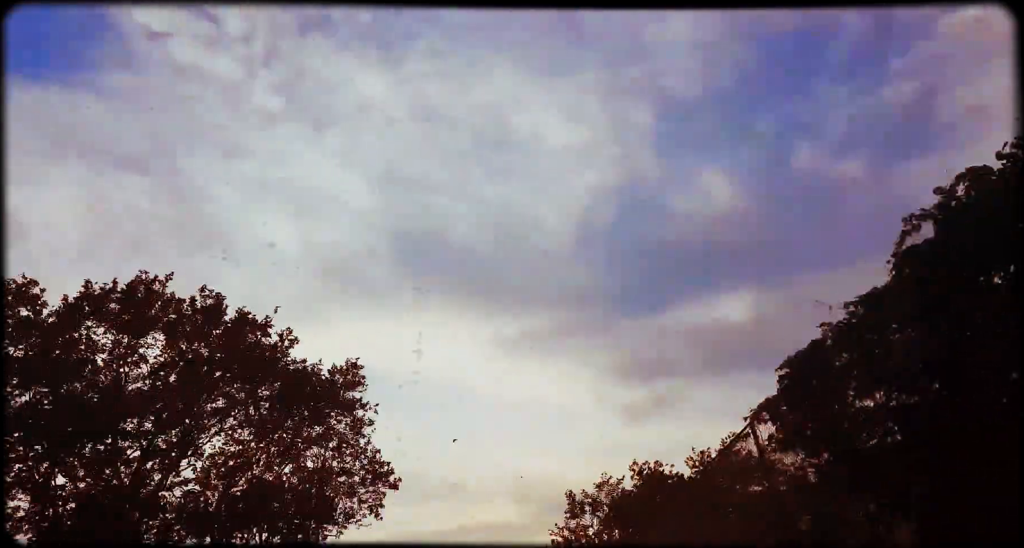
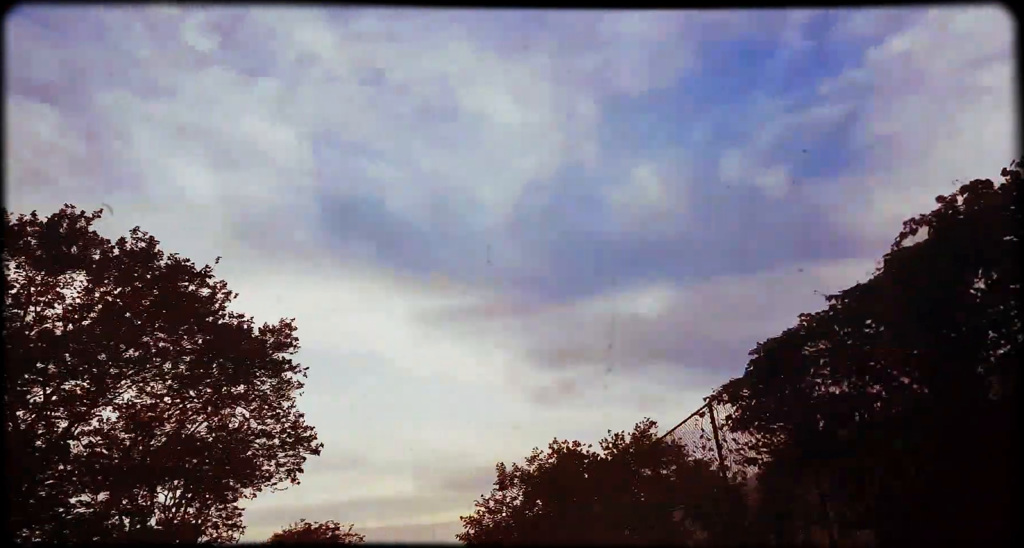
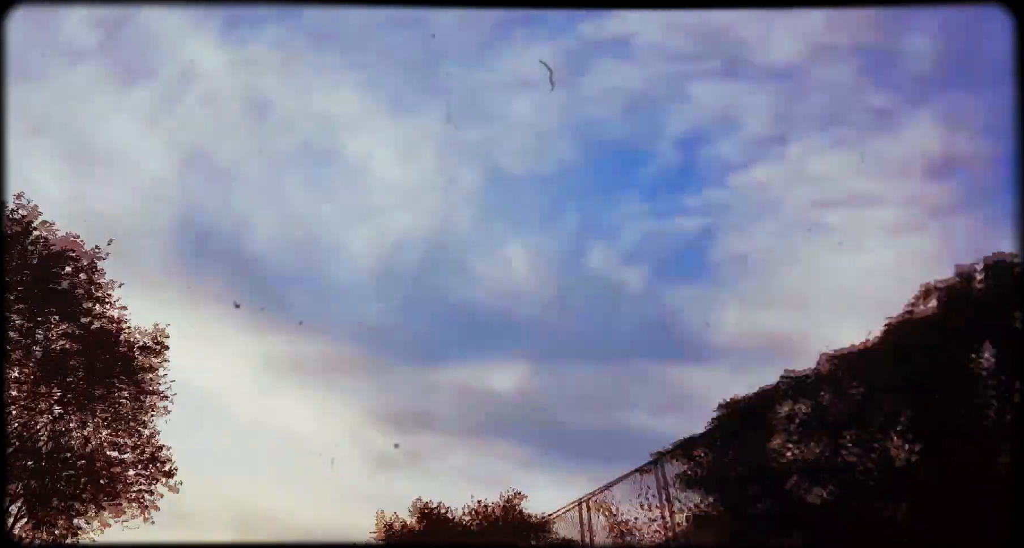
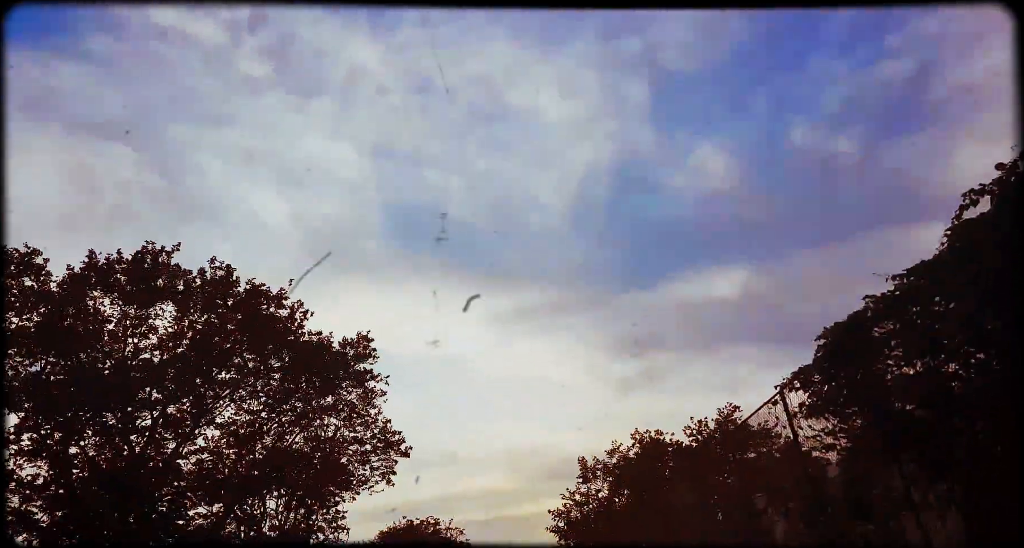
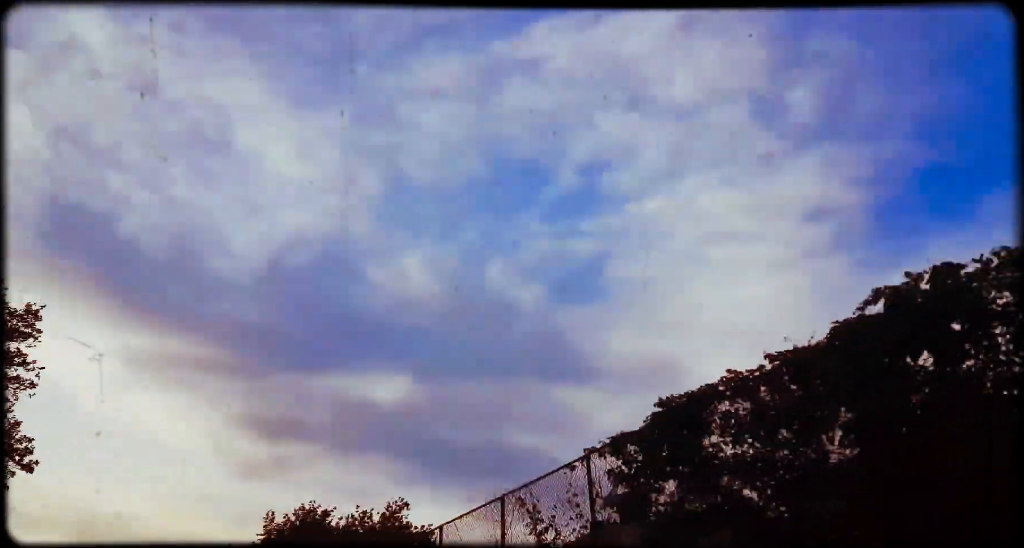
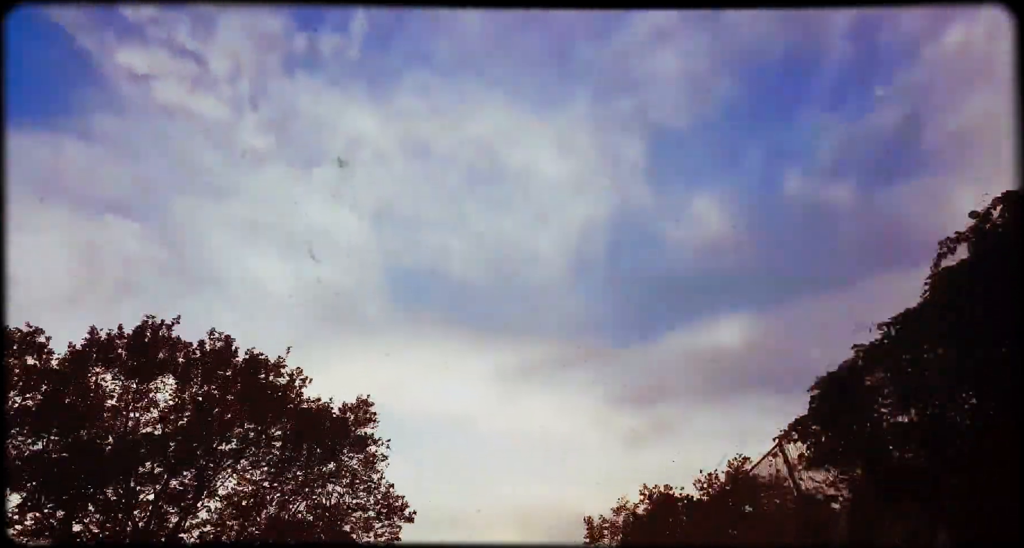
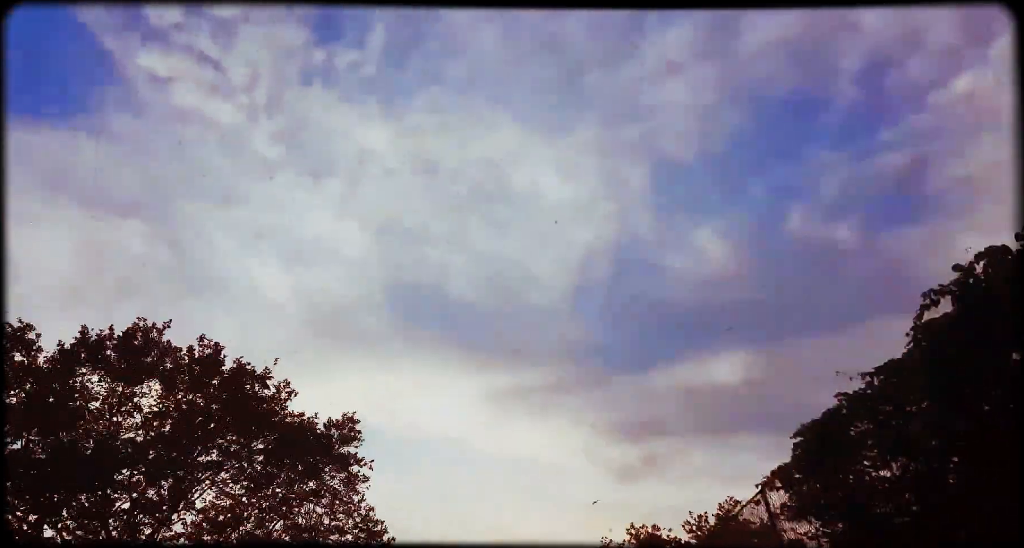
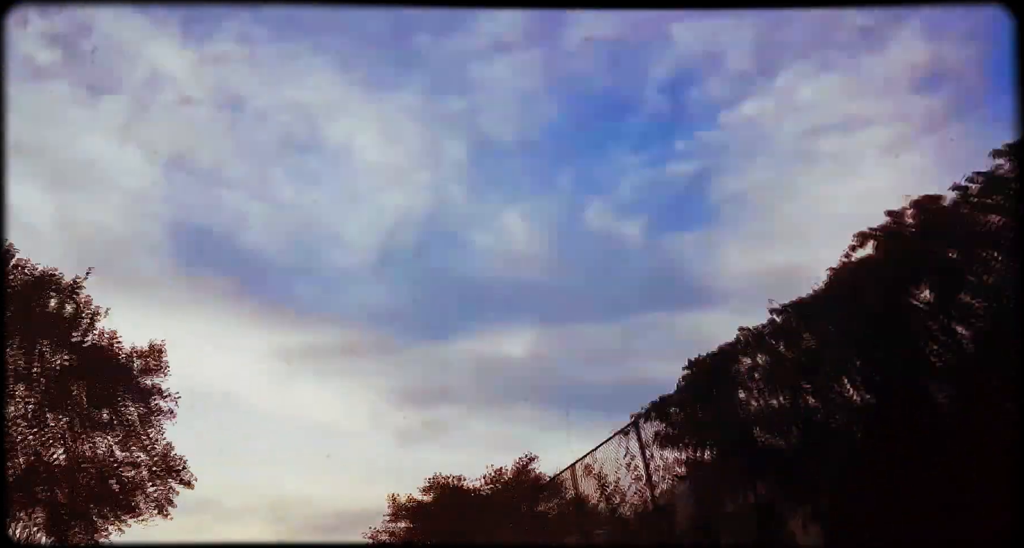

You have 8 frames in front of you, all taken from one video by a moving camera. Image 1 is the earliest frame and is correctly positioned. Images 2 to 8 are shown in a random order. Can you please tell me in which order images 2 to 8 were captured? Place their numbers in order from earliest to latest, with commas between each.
7, 6, 4, 2, 8, 3, 5
